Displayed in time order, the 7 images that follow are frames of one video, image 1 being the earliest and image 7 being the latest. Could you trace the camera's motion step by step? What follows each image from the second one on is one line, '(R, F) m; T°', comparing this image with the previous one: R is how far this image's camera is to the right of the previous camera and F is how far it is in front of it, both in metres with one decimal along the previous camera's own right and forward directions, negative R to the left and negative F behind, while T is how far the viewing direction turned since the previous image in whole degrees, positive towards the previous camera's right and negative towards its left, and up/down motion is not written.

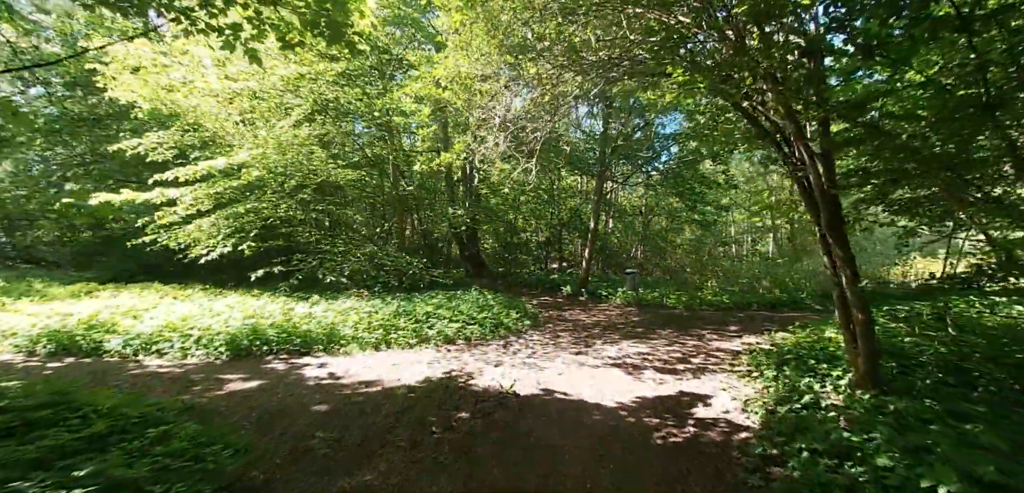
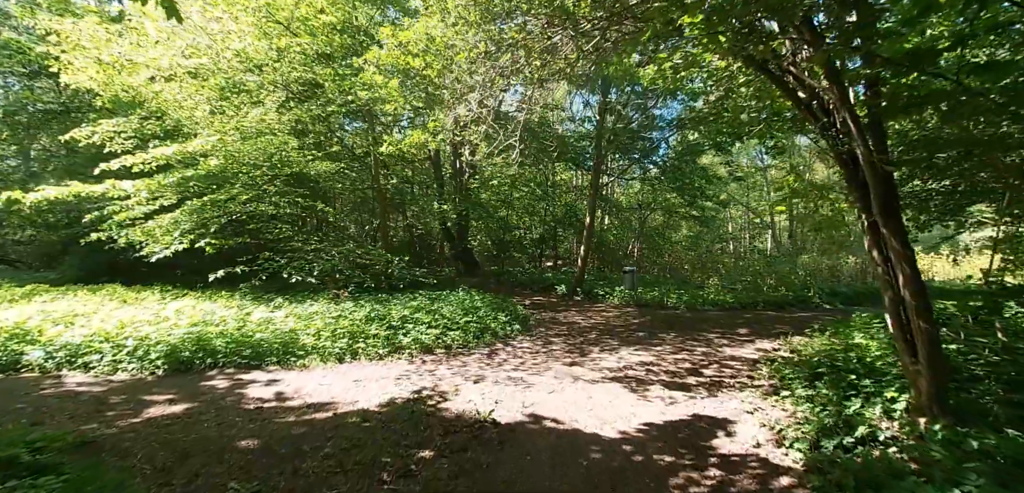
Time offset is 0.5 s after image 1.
(+0.1, +0.8) m; +1°
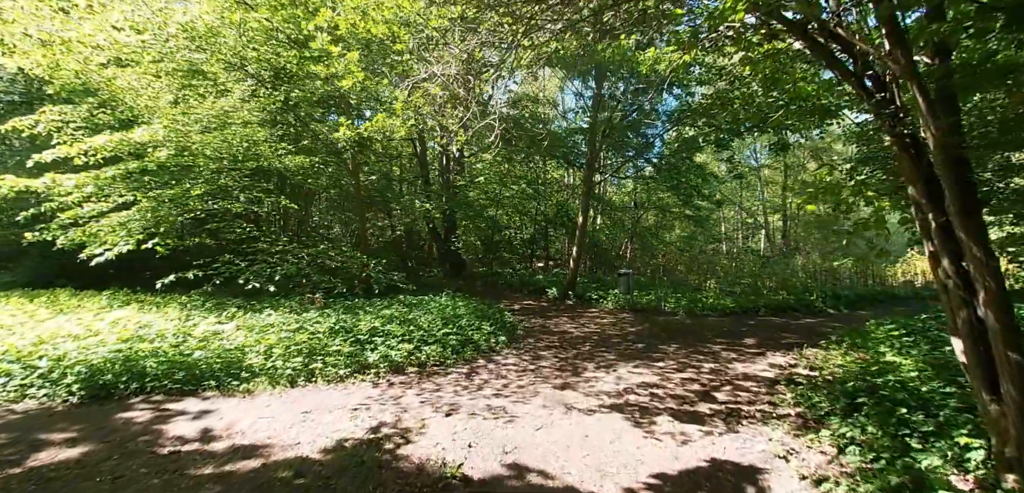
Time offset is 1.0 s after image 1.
(+0.1, +0.8) m; +1°
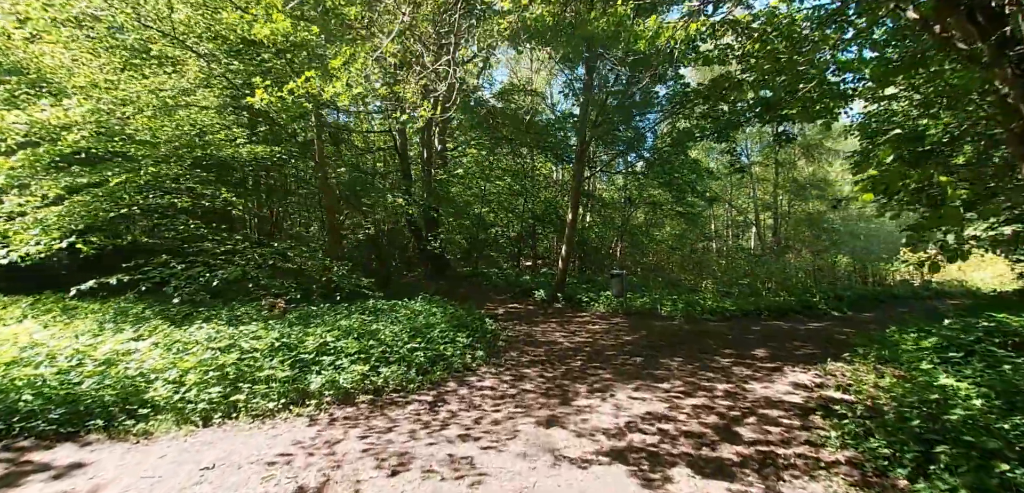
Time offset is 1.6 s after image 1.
(+0.1, +0.9) m; +1°
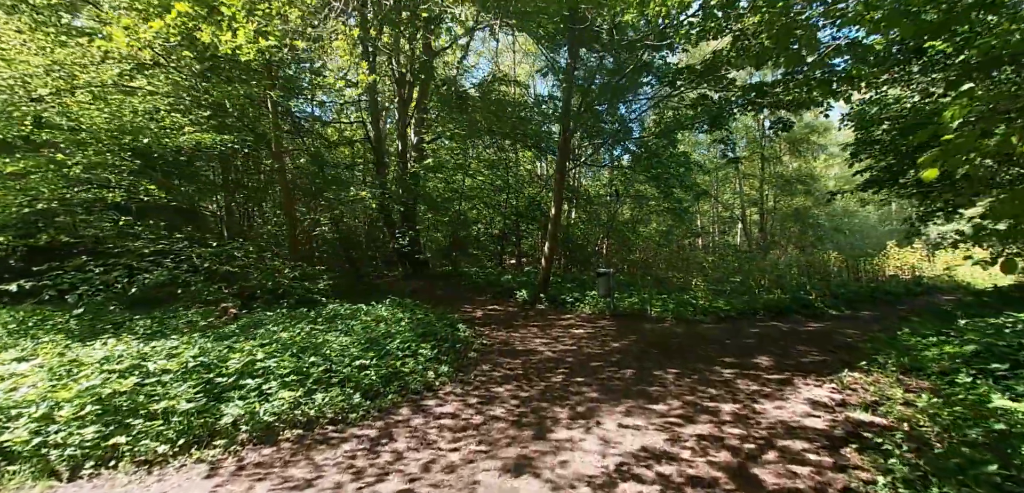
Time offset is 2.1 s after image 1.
(+0.2, +0.8) m; +2°
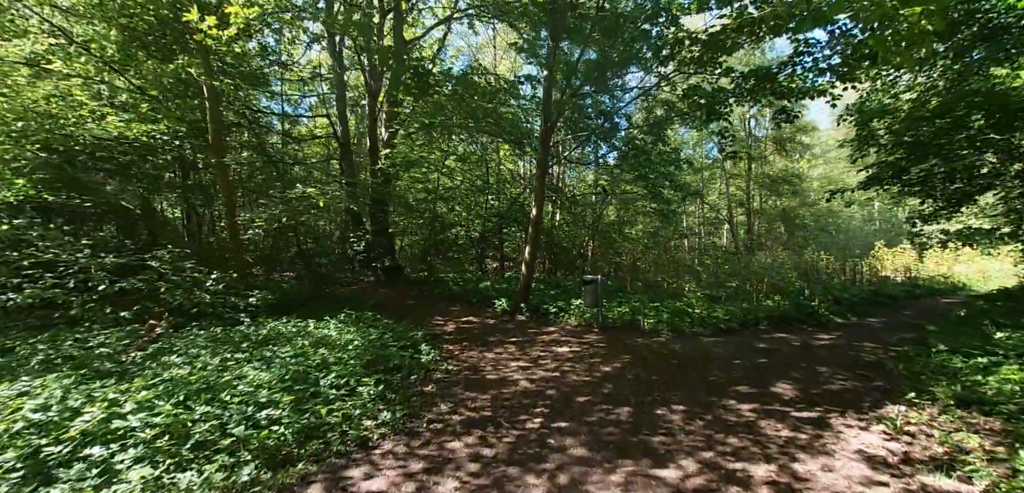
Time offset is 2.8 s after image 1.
(+0.2, +1.0) m; +2°
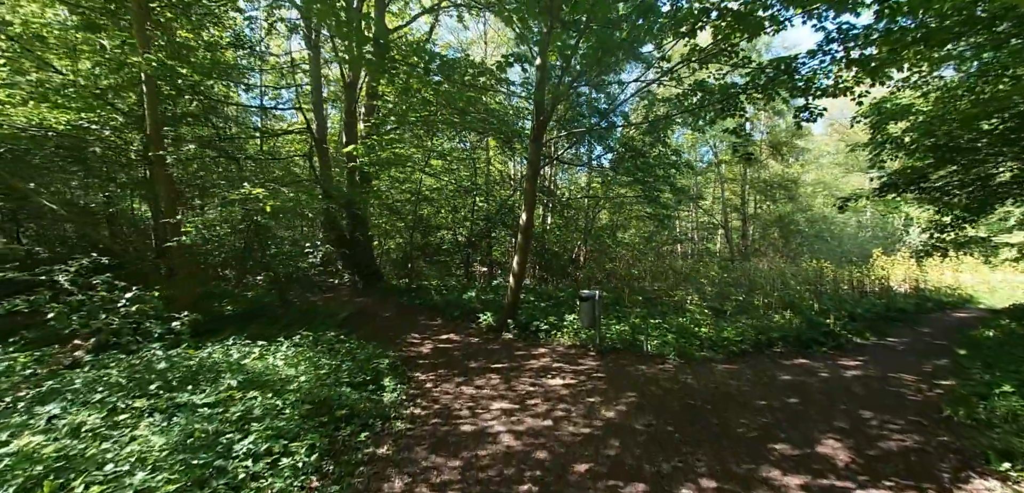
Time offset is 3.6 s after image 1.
(+0.1, +1.0) m; +1°
